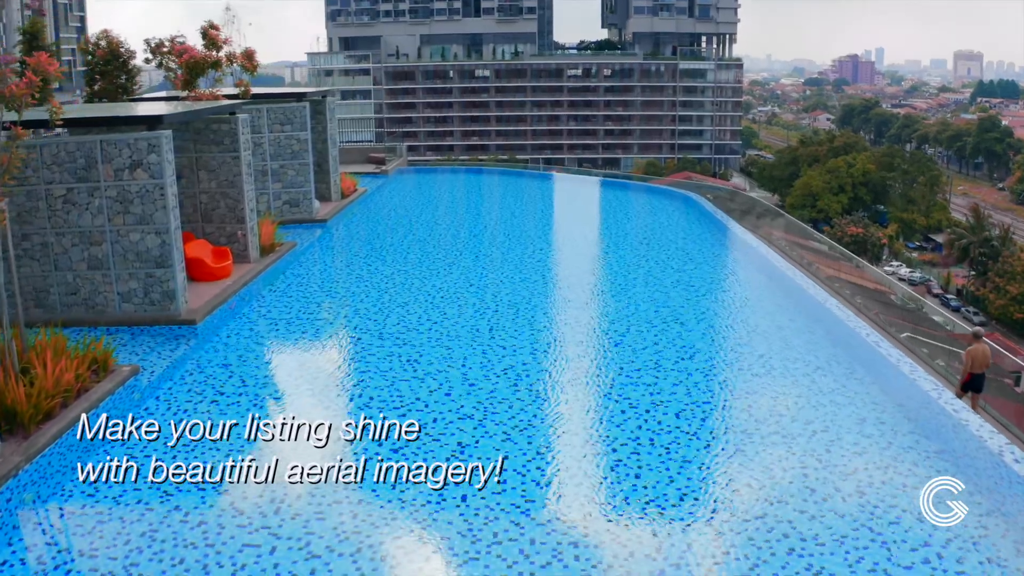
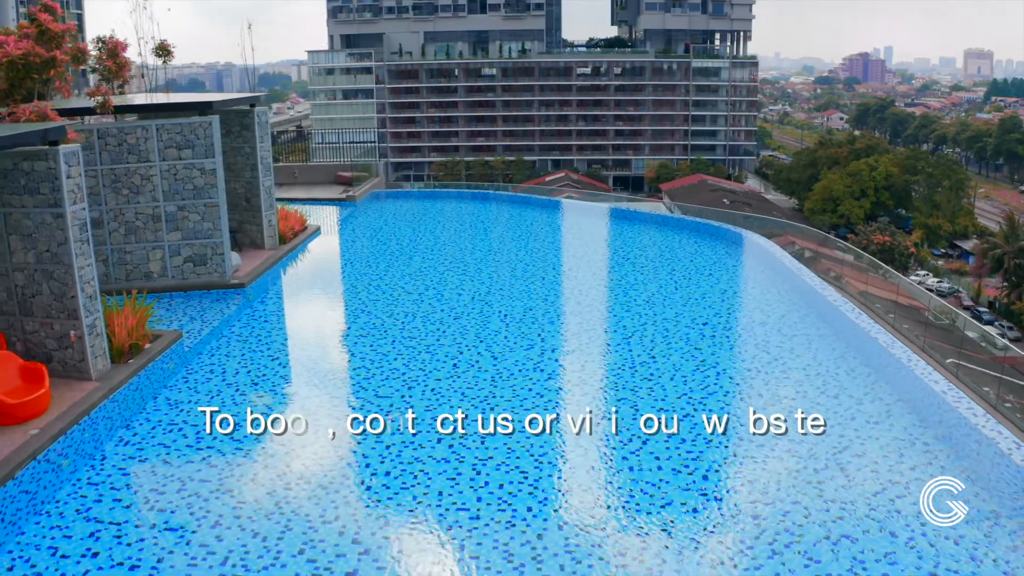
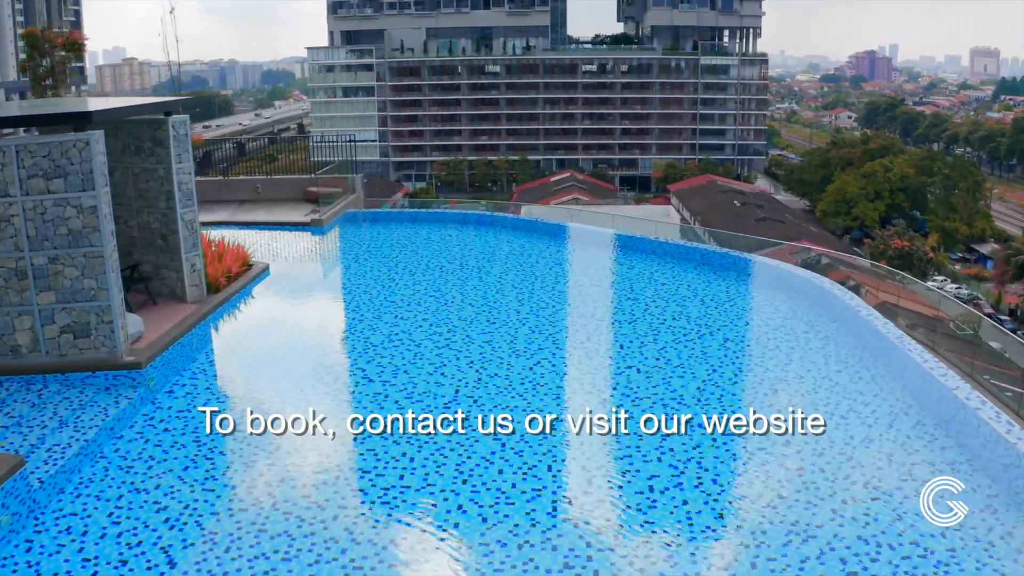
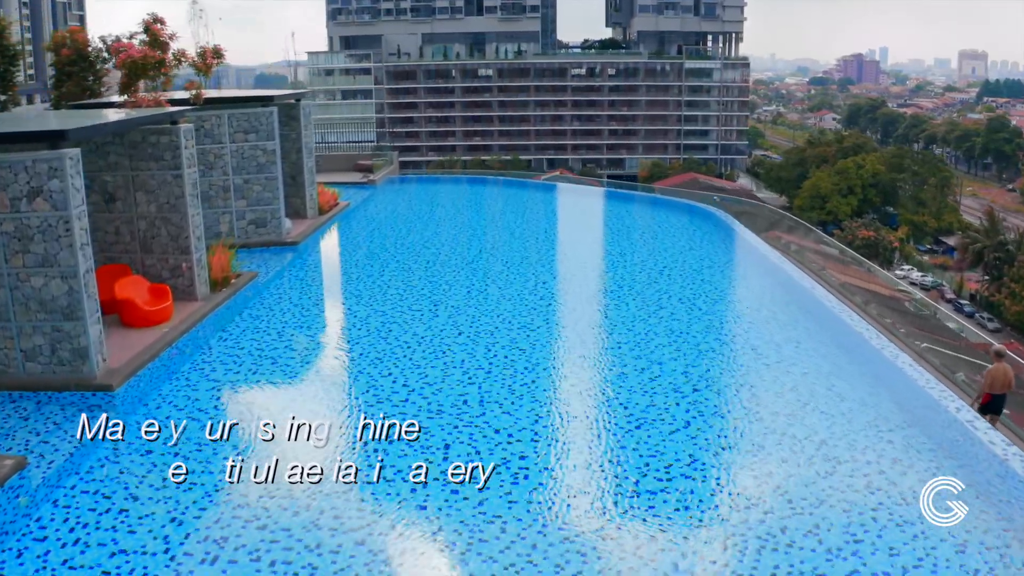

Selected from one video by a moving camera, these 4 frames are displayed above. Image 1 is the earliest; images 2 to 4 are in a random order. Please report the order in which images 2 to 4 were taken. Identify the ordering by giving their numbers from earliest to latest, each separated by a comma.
4, 2, 3
